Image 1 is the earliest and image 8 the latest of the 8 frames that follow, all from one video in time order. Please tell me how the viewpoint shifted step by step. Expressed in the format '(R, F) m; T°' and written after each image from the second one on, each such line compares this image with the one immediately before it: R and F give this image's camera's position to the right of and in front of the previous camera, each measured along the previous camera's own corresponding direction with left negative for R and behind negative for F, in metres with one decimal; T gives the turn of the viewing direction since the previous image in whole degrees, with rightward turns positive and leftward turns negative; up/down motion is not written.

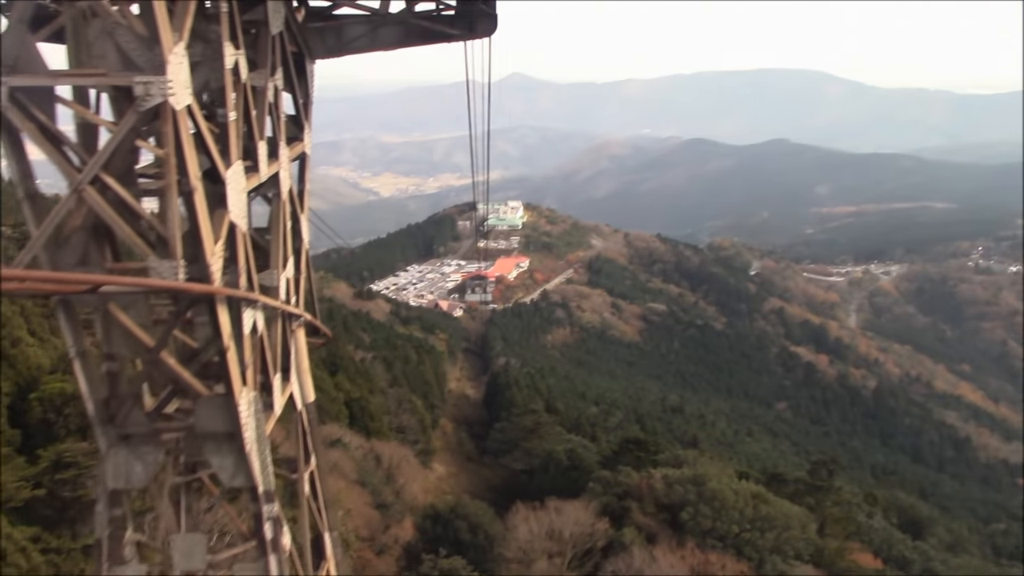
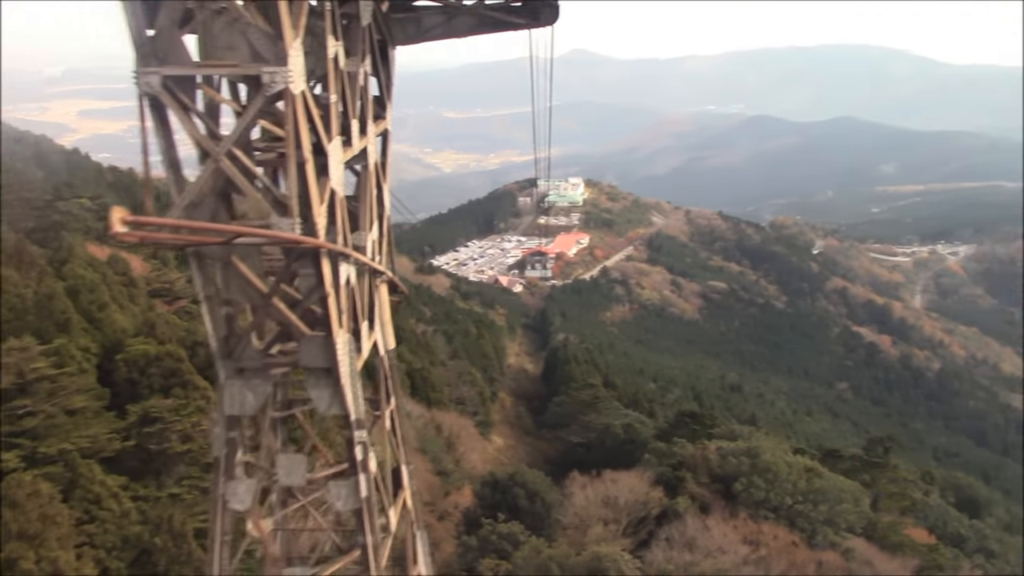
(0.0, -0.4) m; -3°
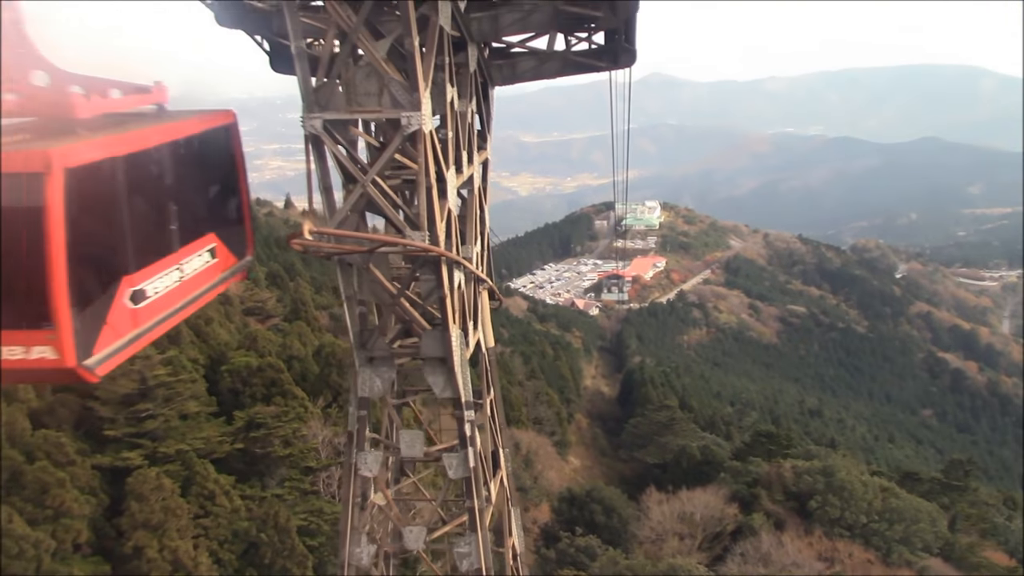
(0.0, -0.5) m; -4°
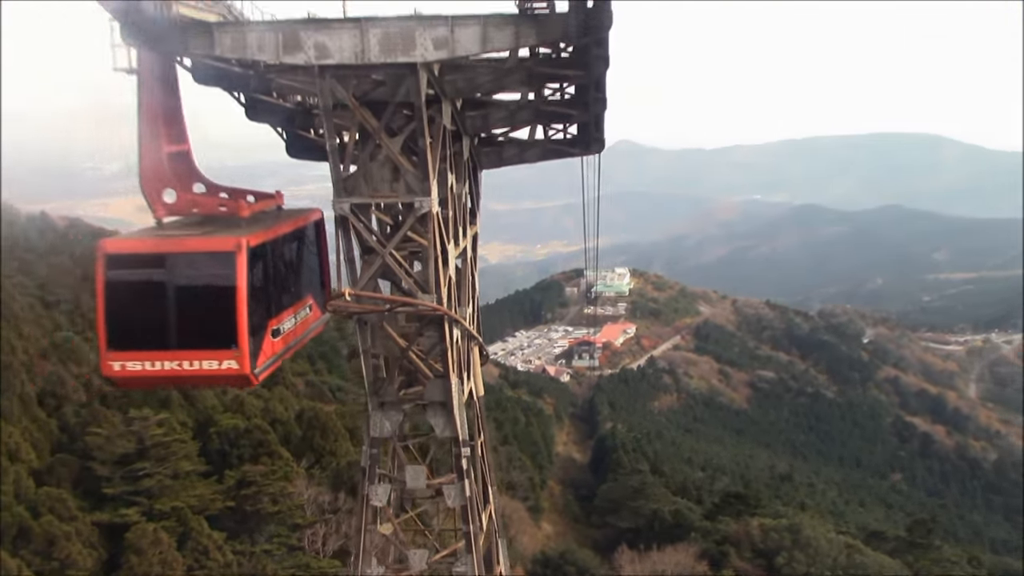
(-0.1, -0.6) m; +2°
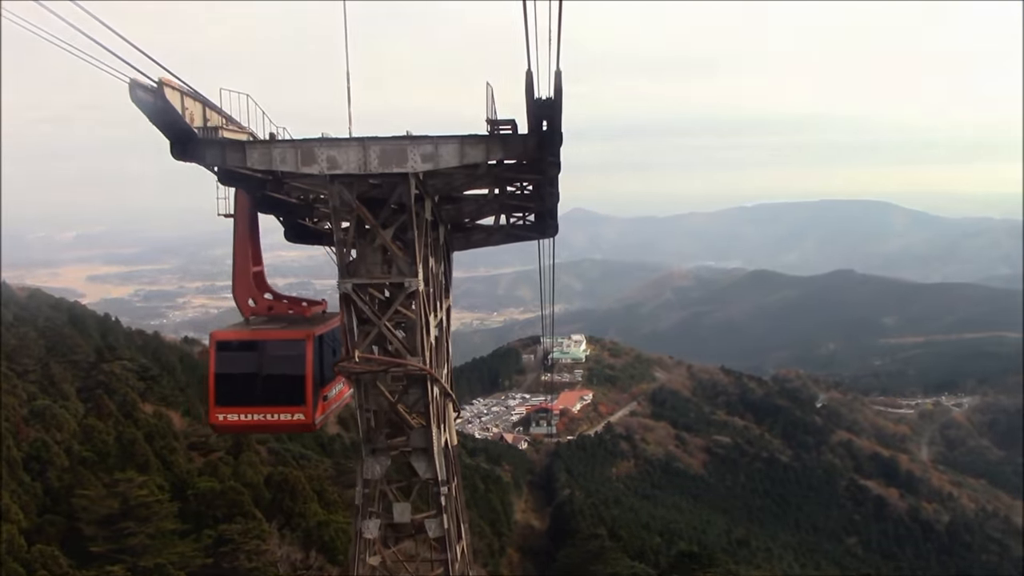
(-0.1, -0.8) m; +2°
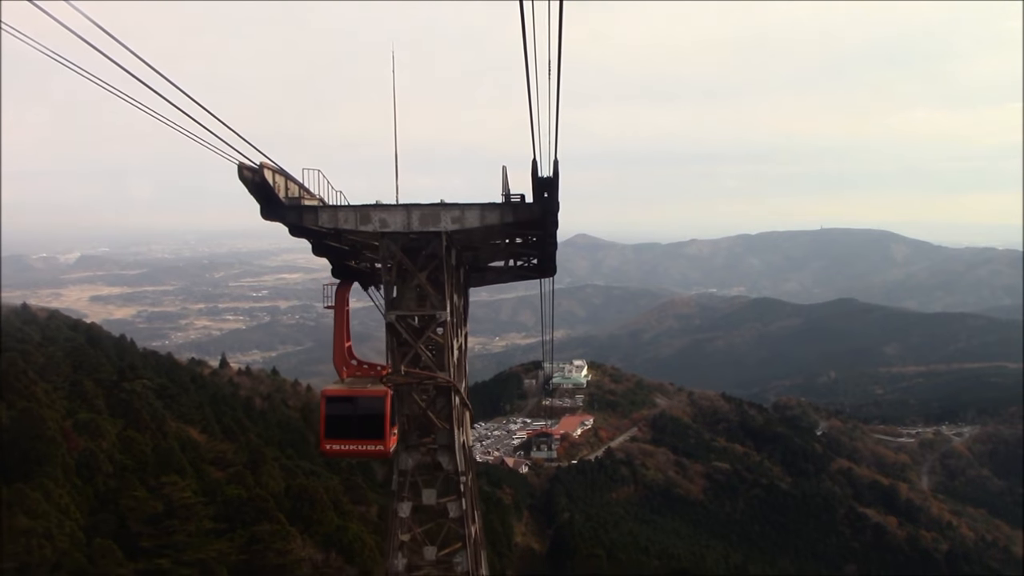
(0.0, -1.2) m; 0°
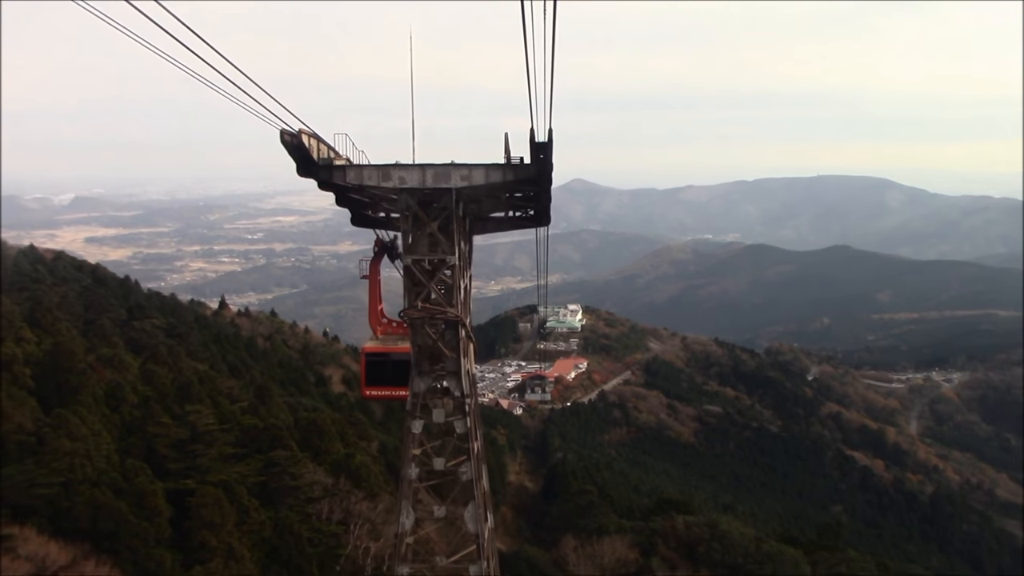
(0.0, -0.9) m; 0°
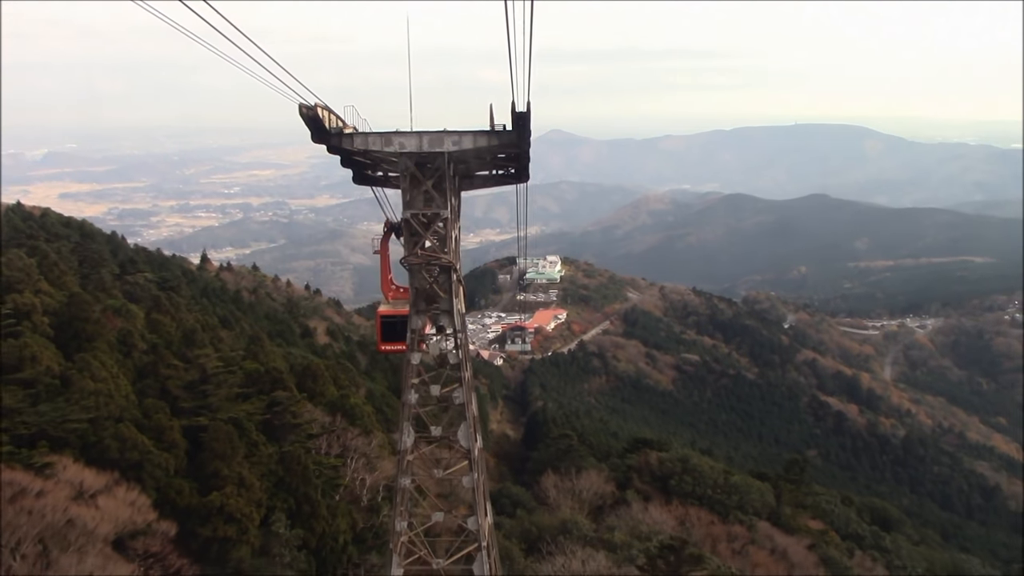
(0.0, -1.0) m; +1°
